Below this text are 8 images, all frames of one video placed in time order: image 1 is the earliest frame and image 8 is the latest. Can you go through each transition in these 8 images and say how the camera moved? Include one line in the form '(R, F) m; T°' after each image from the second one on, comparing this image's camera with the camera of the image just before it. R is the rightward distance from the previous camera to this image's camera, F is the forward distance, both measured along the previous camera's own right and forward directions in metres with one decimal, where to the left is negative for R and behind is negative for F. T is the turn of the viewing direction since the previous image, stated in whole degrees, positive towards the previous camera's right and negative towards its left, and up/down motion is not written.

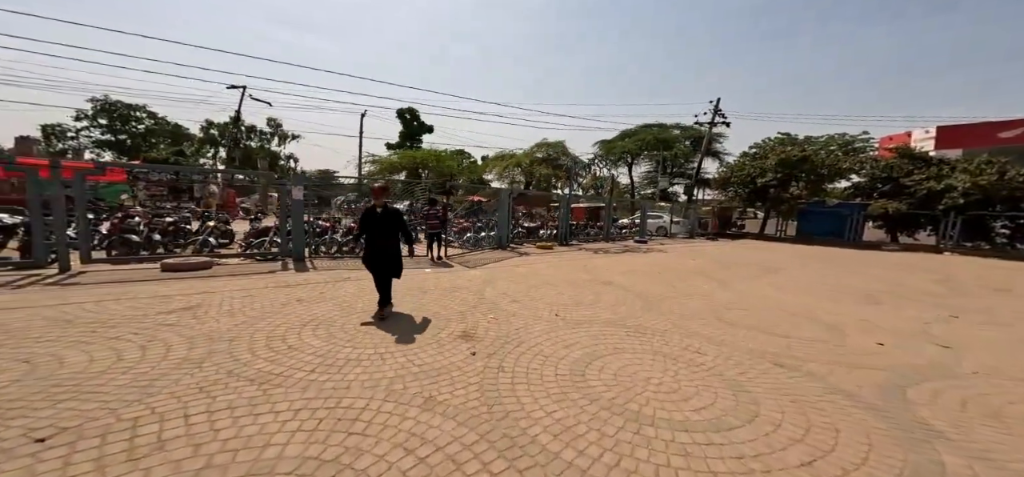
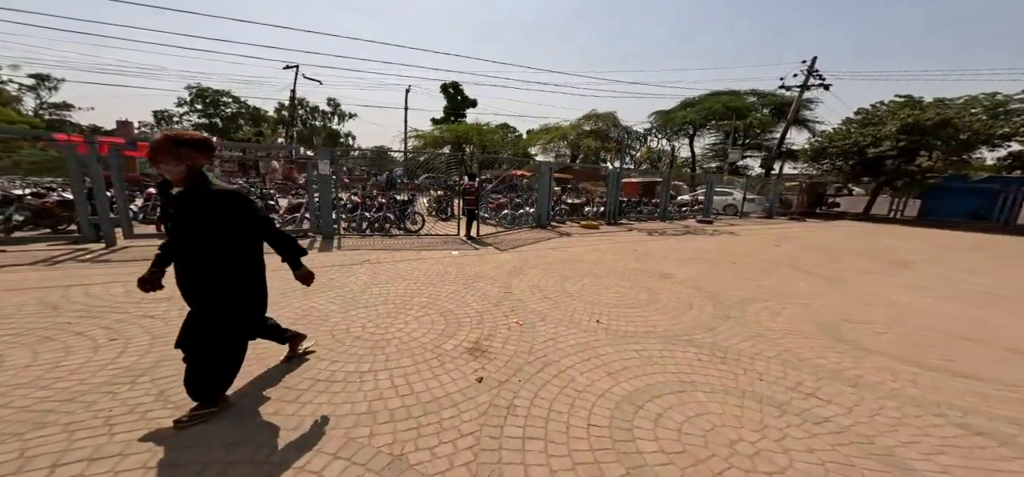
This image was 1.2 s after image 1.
(+0.3, +1.2) m; -8°
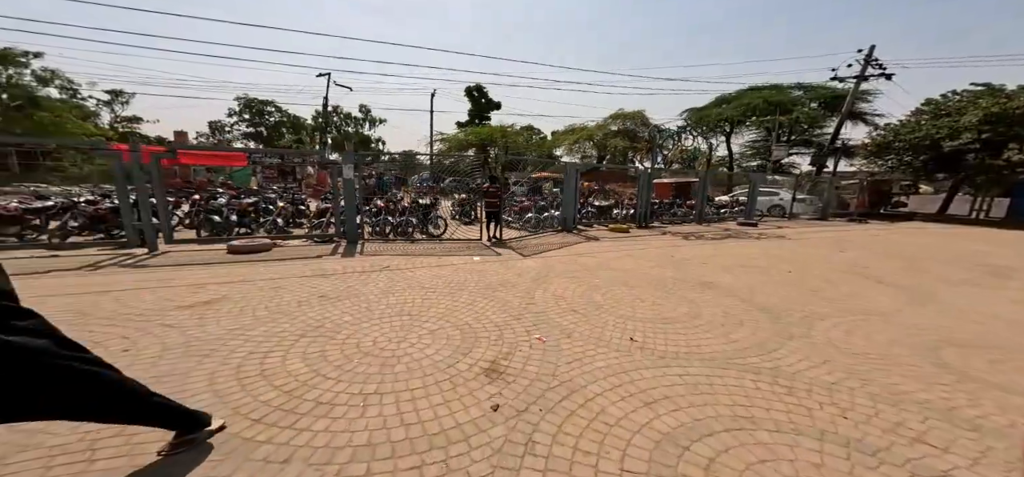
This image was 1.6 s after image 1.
(+0.1, +0.4) m; -5°
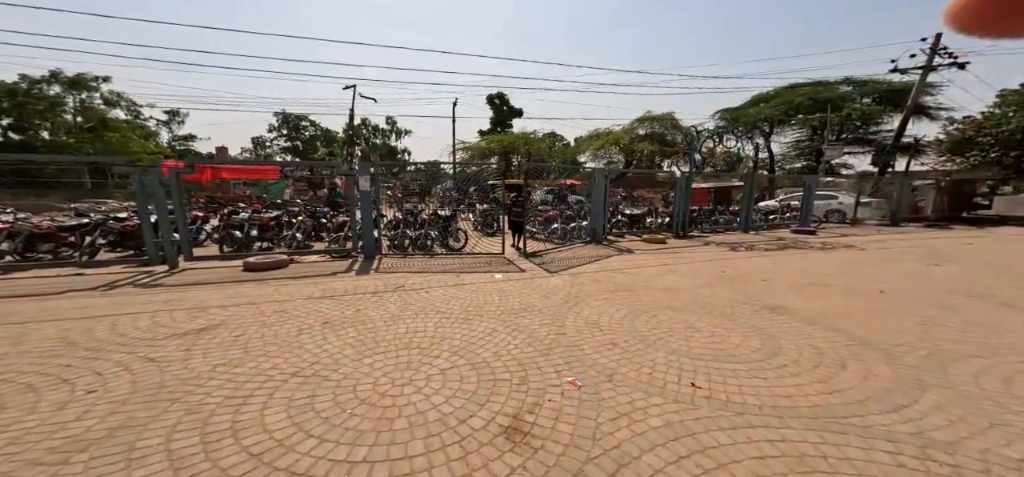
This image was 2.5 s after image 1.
(0.0, +0.7) m; -4°
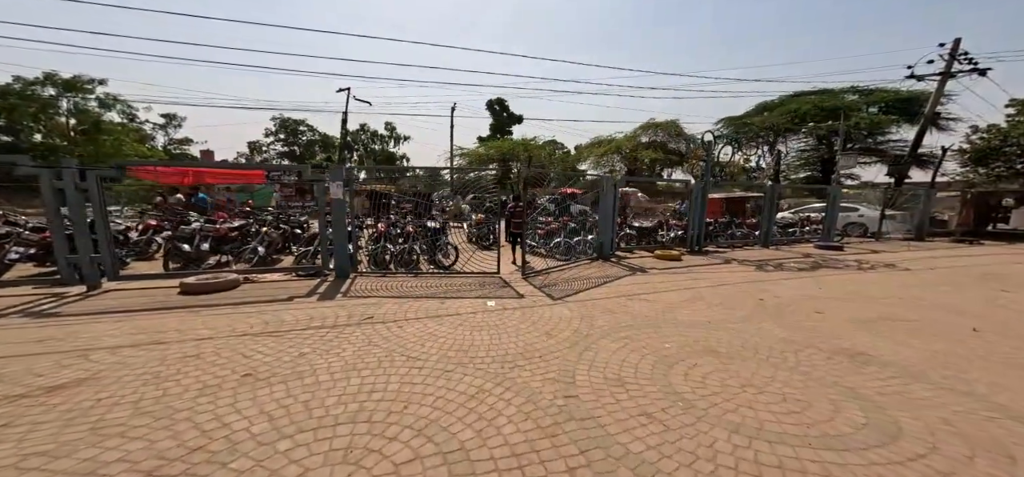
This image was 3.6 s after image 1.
(0.0, +1.1) m; 0°
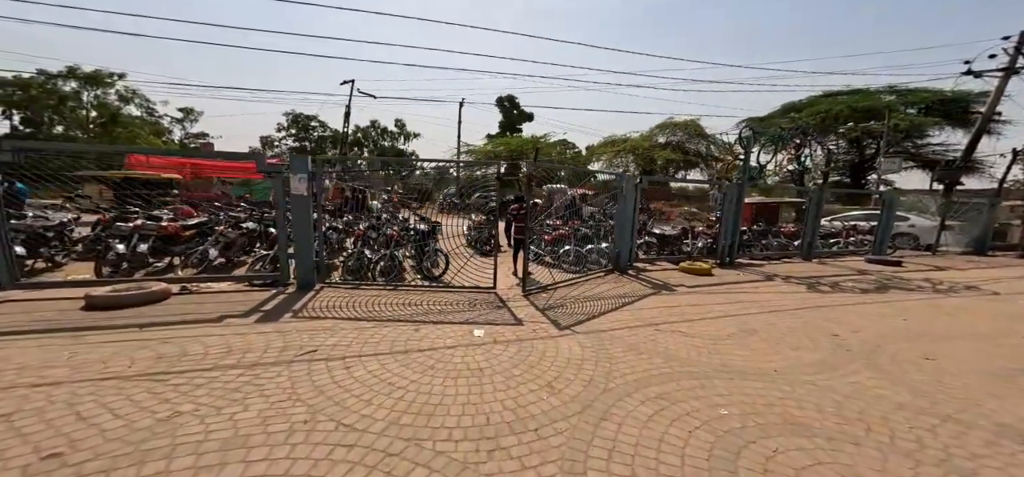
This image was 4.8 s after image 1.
(+0.2, +1.2) m; -2°
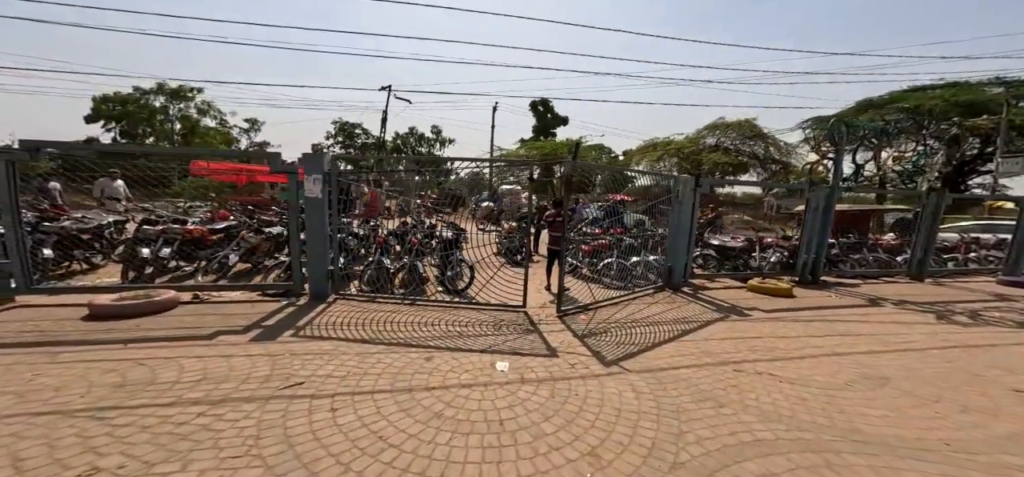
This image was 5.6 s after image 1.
(+0.1, +0.8) m; -7°
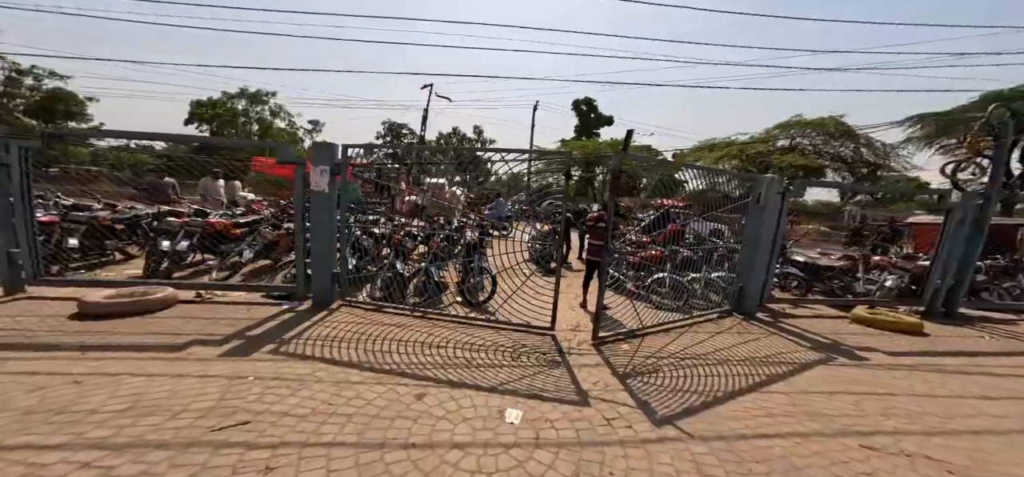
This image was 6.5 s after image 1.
(+0.2, +0.8) m; -7°
